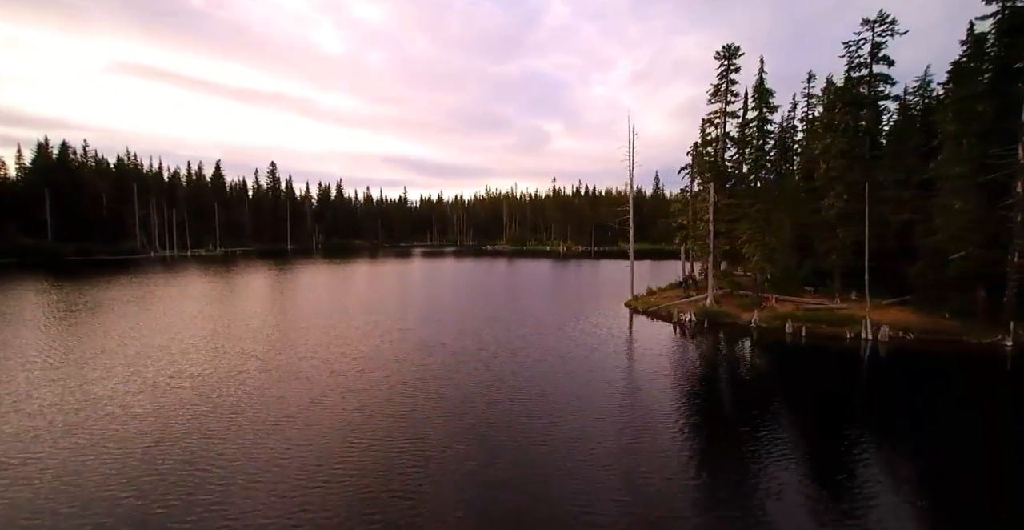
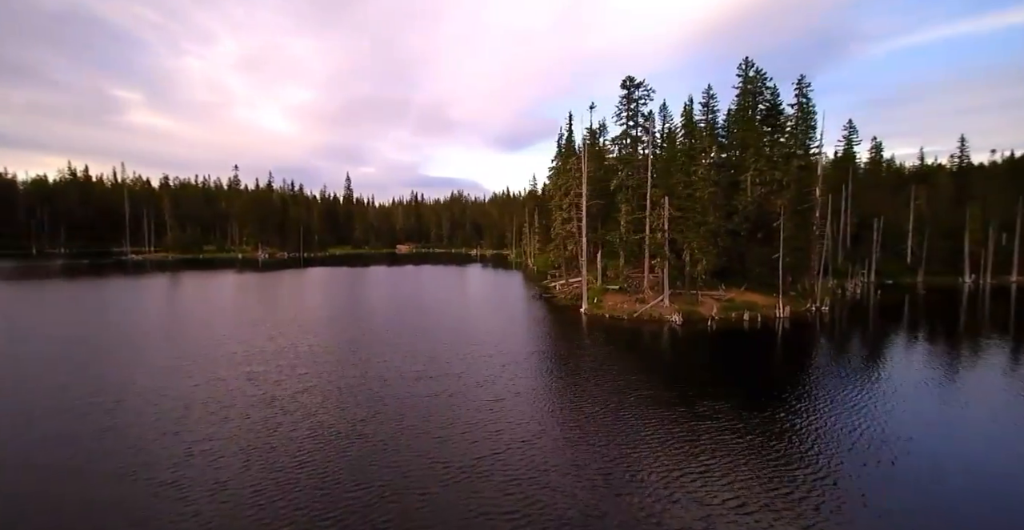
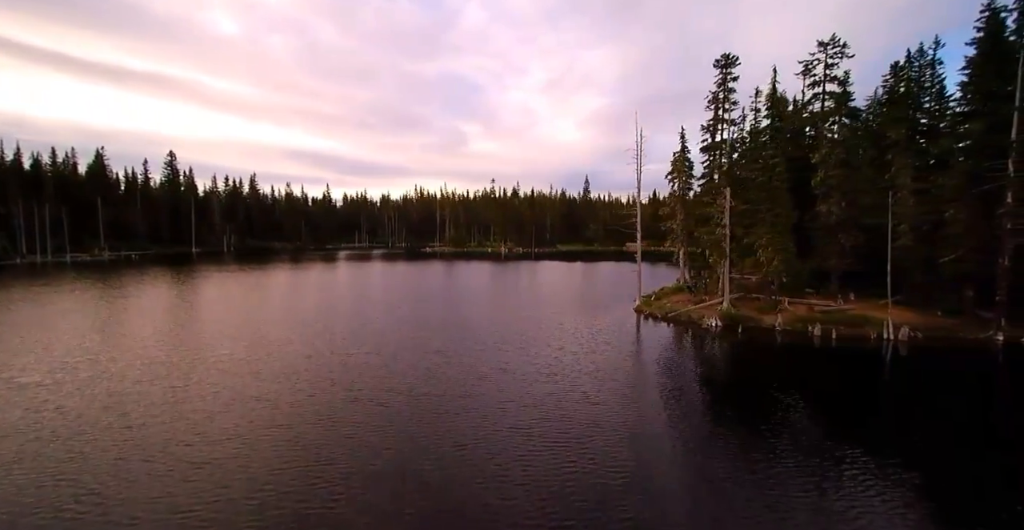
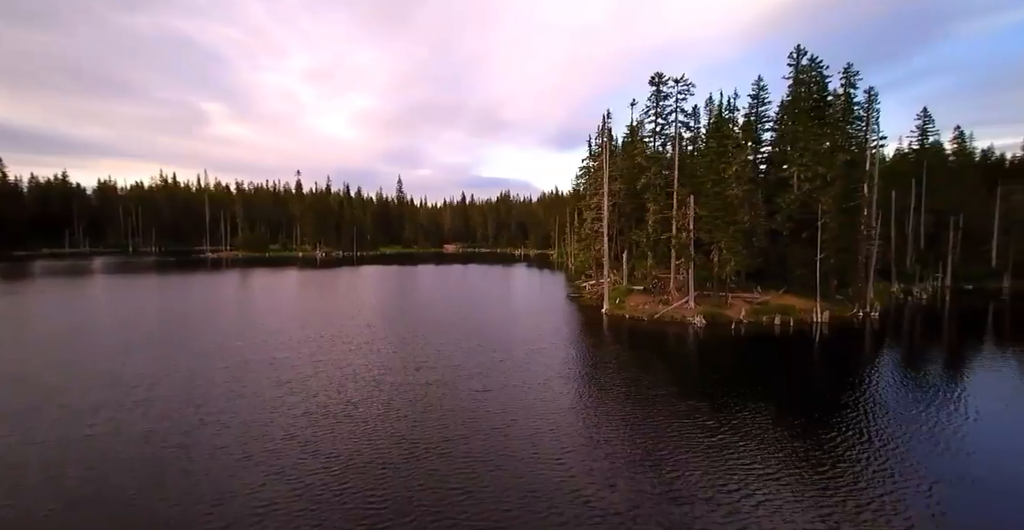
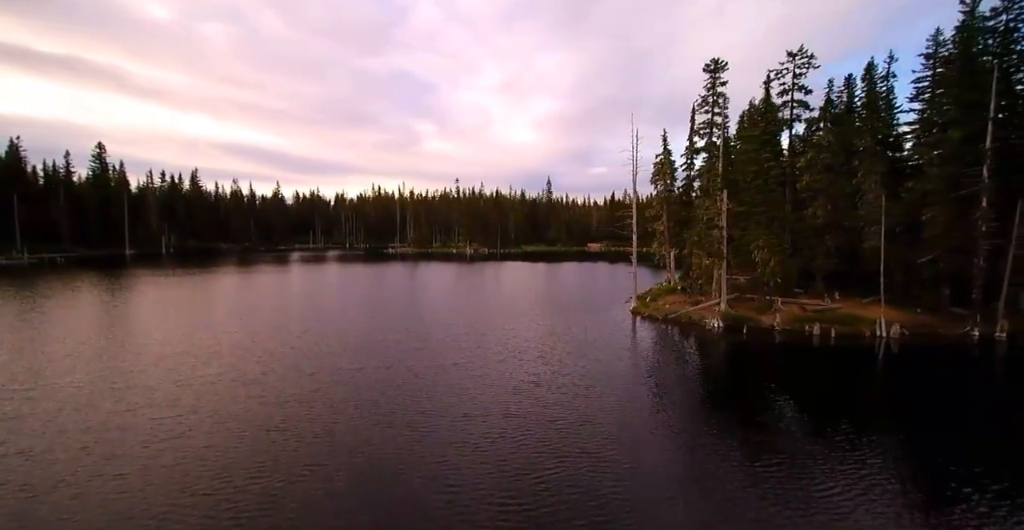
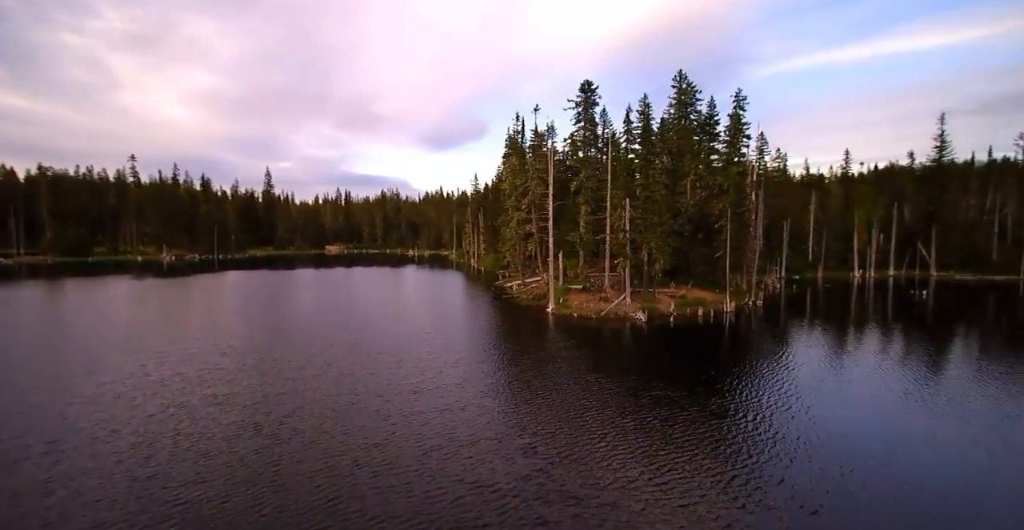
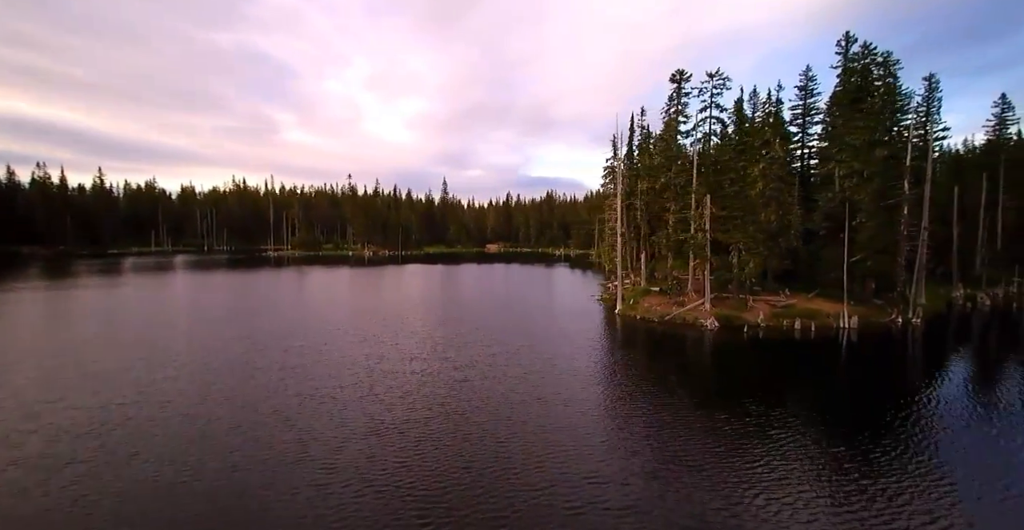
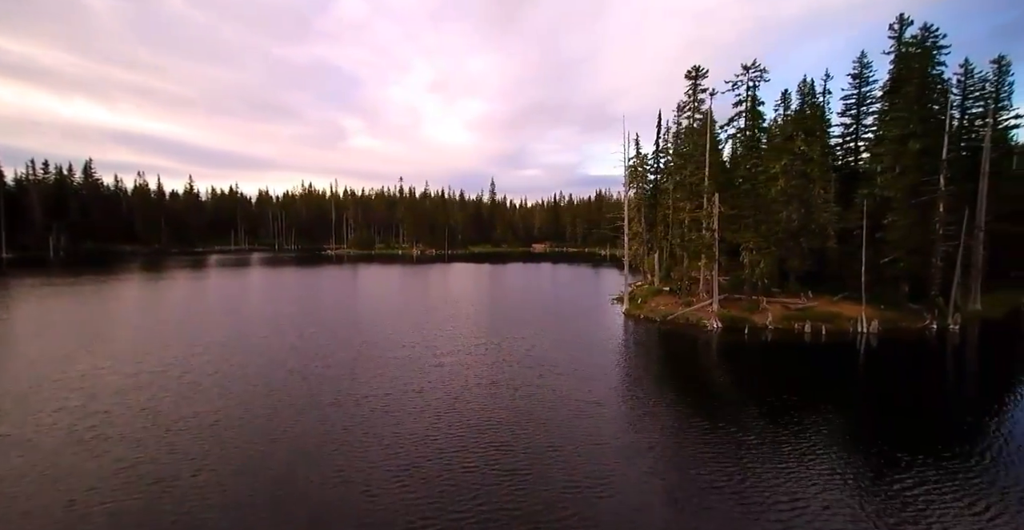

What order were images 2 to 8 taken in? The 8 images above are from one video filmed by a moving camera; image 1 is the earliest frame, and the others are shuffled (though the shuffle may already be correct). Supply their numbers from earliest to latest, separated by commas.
3, 5, 8, 7, 4, 2, 6
